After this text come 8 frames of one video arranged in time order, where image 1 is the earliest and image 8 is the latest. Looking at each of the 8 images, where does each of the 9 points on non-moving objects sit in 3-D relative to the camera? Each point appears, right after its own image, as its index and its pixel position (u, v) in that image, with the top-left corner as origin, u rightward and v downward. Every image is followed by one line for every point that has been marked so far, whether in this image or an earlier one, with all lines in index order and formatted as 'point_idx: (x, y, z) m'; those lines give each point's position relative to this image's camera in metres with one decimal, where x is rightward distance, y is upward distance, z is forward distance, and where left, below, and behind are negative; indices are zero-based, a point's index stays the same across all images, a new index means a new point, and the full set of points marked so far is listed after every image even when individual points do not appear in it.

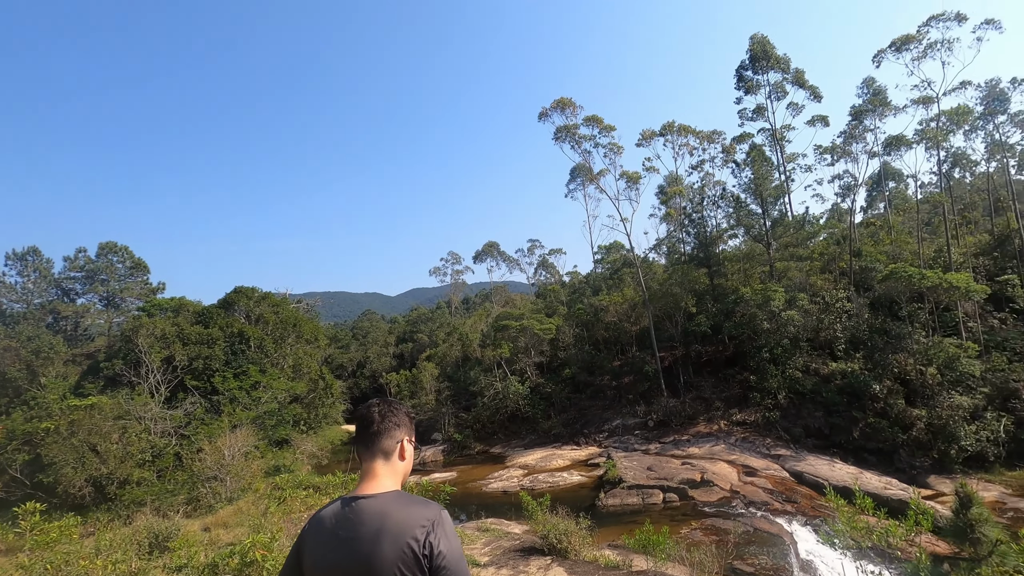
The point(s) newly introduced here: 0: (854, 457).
0: (+12.7, -6.3, +19.9) m
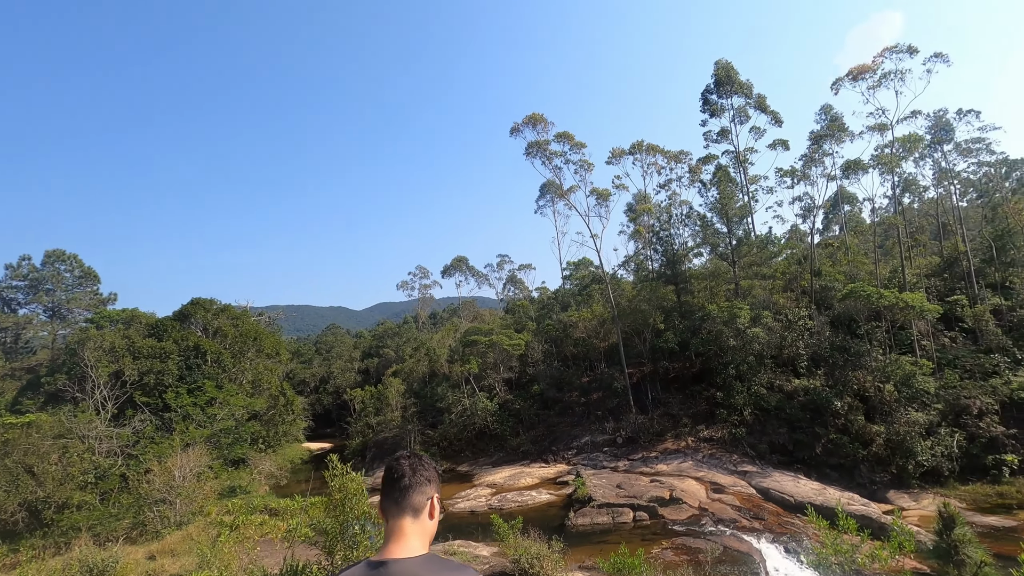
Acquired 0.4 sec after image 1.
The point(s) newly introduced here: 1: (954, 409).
0: (+11.5, -7.0, +20.2) m
1: (+16.1, -4.4, +19.6) m
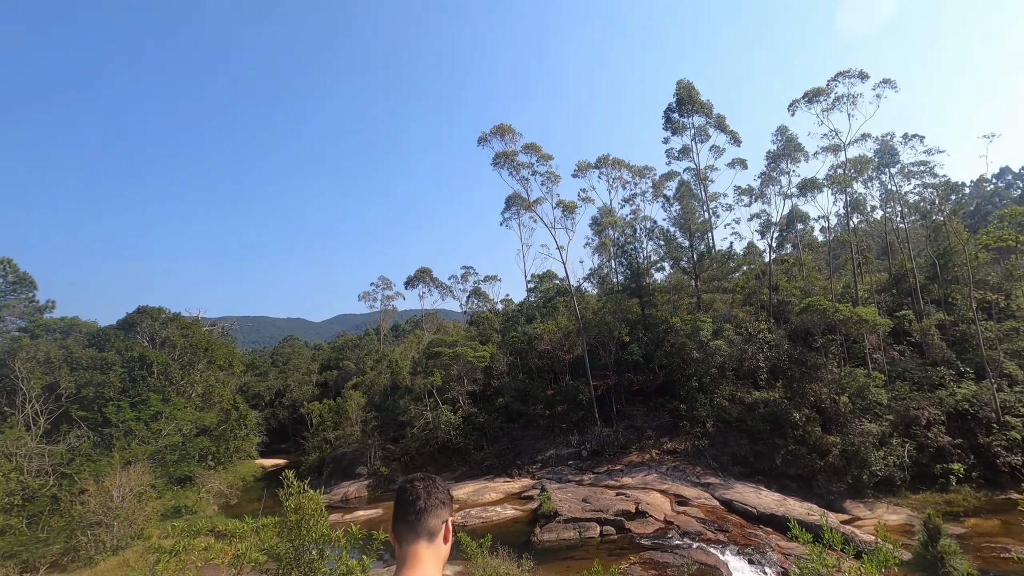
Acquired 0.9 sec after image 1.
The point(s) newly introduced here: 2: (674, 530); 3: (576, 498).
0: (+10.1, -7.5, +20.5) m
1: (+14.8, -5.0, +20.3) m
2: (+4.5, -6.8, +15.0) m
3: (+2.1, -7.0, +17.8) m
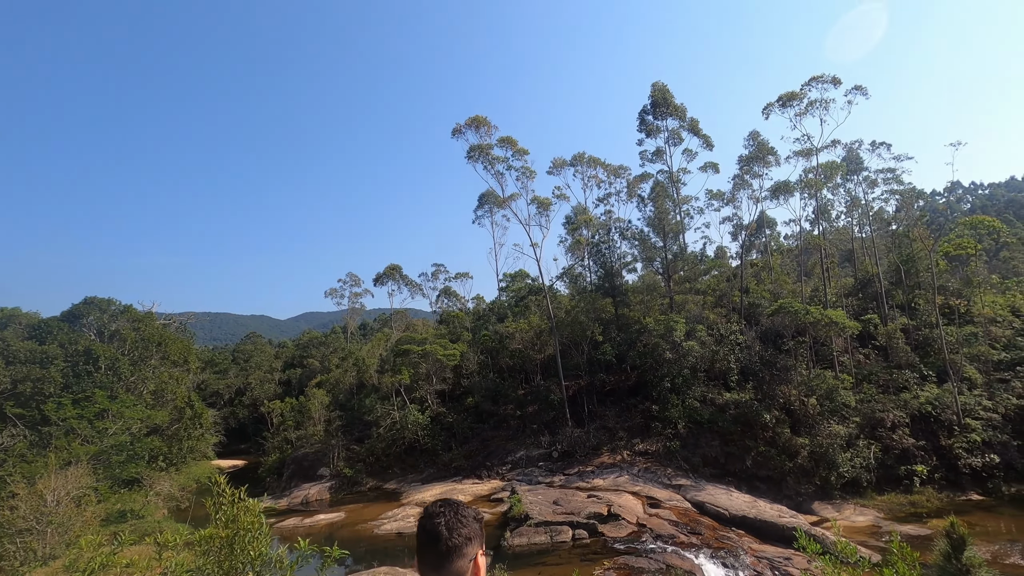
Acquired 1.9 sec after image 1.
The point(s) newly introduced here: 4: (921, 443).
0: (+9.0, -7.5, +20.5) m
1: (+13.7, -5.1, +20.5) m
2: (+3.7, -6.7, +14.6) m
3: (+1.1, -6.9, +17.3) m
4: (+15.2, -5.8, +19.9) m
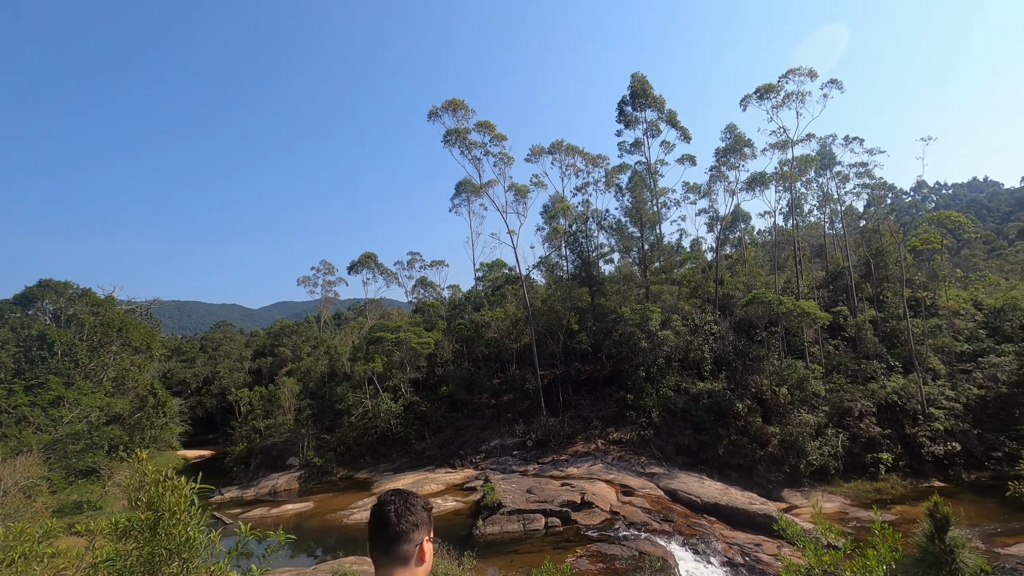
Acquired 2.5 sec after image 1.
0: (+8.0, -7.1, +20.7) m
1: (+12.7, -4.8, +20.9) m
2: (+2.9, -6.3, +14.6) m
3: (+0.3, -6.4, +17.1) m
4: (+14.3, -5.5, +20.4) m
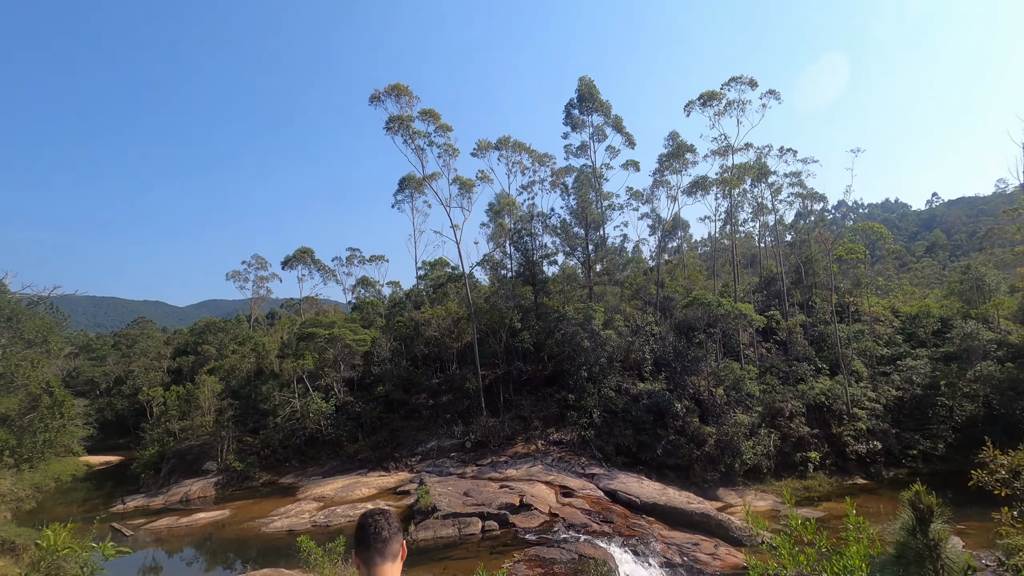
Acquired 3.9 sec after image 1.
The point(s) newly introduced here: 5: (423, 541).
0: (+5.6, -7.2, +20.7) m
1: (+10.3, -4.9, +21.4) m
2: (+1.3, -6.2, +14.1) m
3: (-1.7, -6.2, +16.4) m
4: (+11.9, -5.6, +21.1) m
5: (-2.2, -6.4, +13.5) m
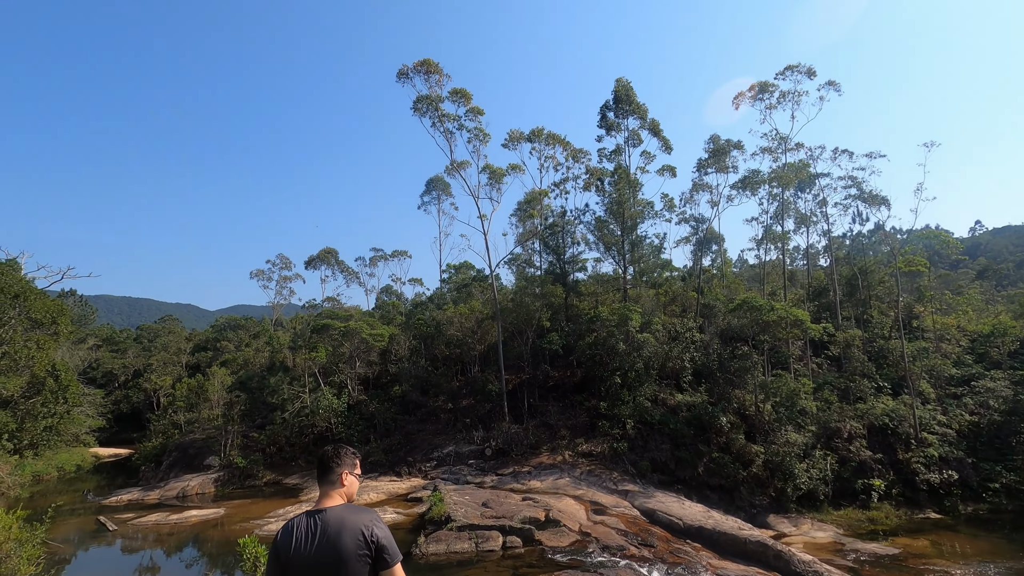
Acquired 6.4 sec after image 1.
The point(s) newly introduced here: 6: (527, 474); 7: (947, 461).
0: (+6.4, -7.1, +18.5) m
1: (+11.2, -5.1, +19.1) m
2: (+1.8, -5.8, +12.2) m
3: (-1.0, -5.8, +14.6) m
4: (+12.8, -5.9, +18.7) m
5: (-1.7, -5.9, +11.7) m
6: (+0.5, -6.7, +19.2) m
7: (+15.0, -6.0, +18.4) m
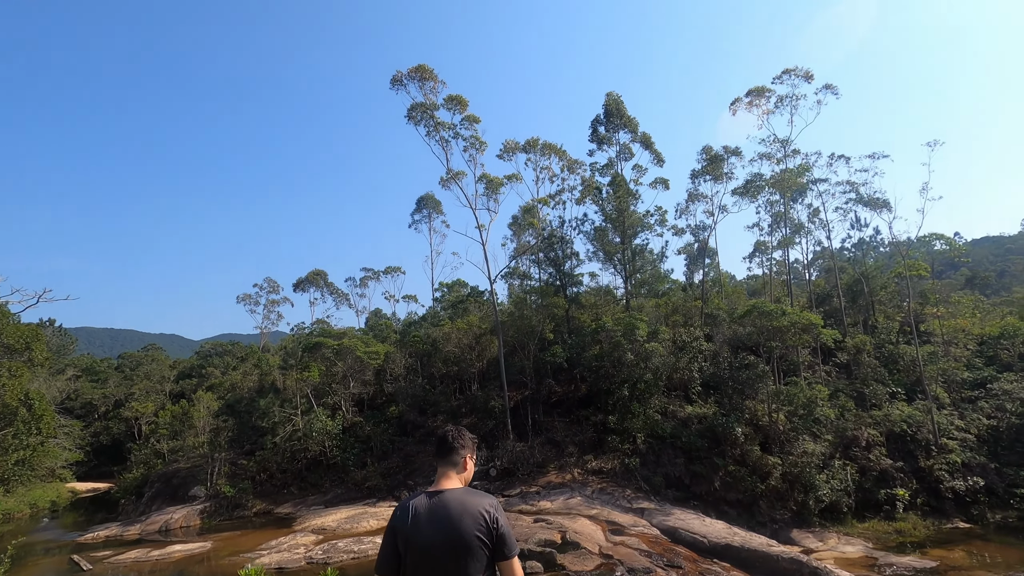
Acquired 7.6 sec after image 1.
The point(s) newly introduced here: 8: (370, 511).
0: (+6.6, -7.3, +17.6) m
1: (+11.4, -5.2, +18.4) m
2: (+2.2, -5.8, +11.2) m
3: (-0.7, -6.0, +13.6) m
4: (+13.0, -5.9, +18.0) m
5: (-1.3, -6.0, +10.7) m
6: (+0.8, -7.0, +18.1) m
7: (+15.2, -5.9, +17.8) m
8: (-4.7, -7.4, +17.8) m
